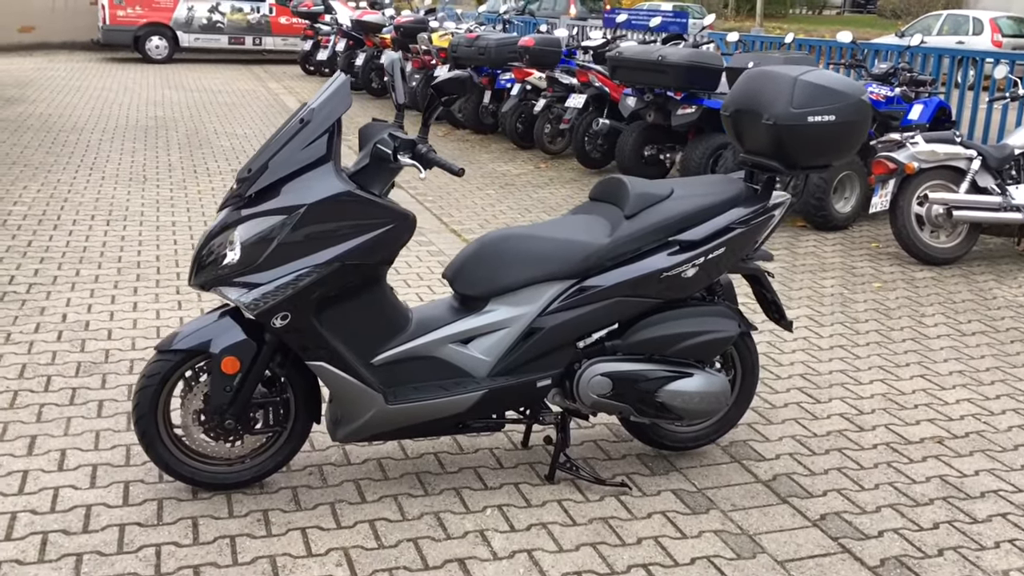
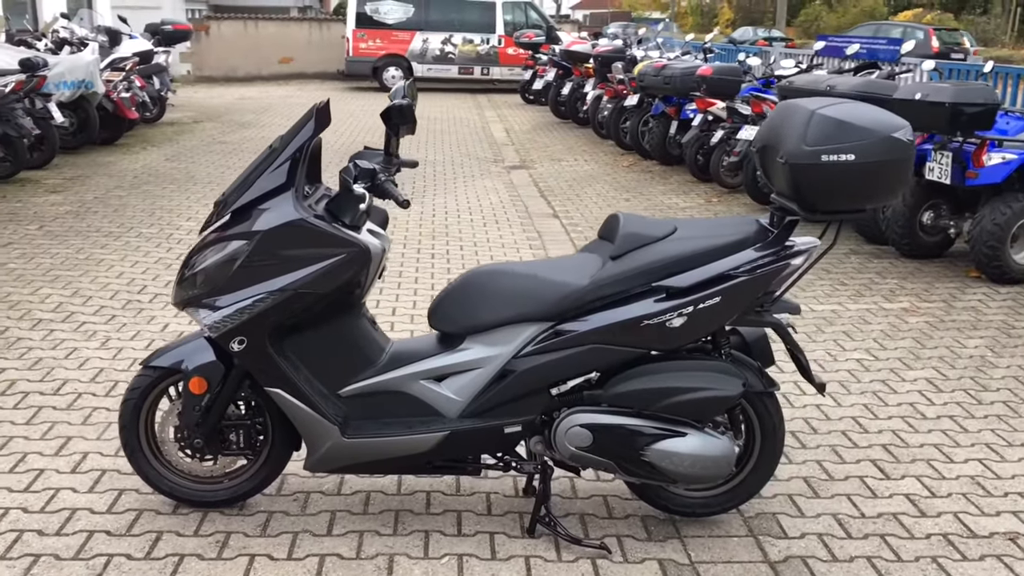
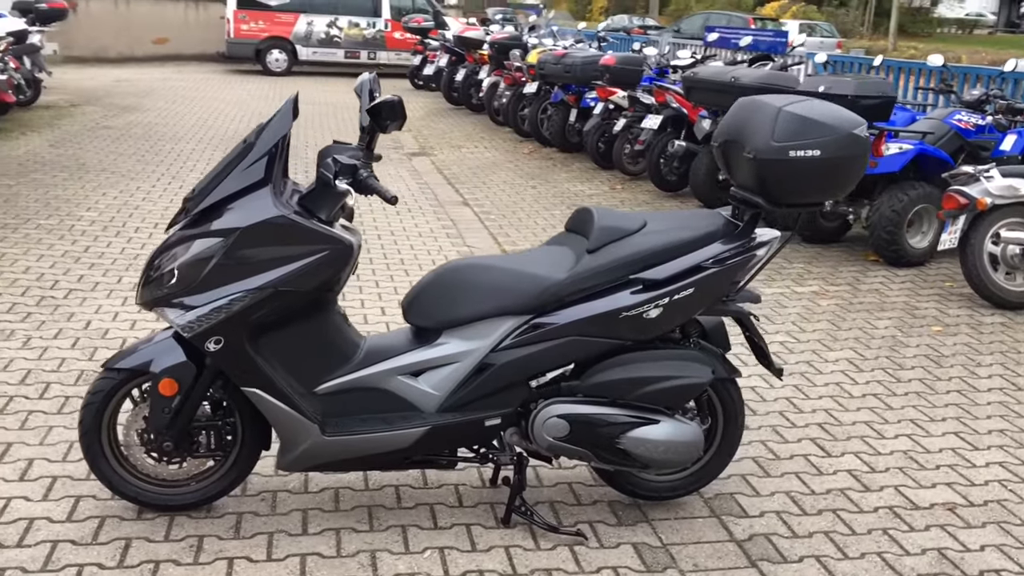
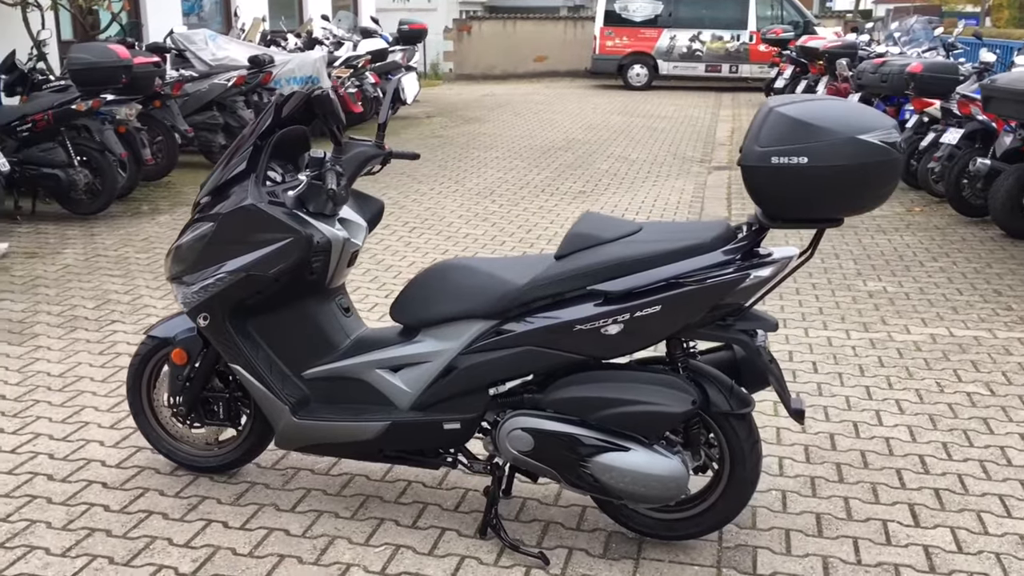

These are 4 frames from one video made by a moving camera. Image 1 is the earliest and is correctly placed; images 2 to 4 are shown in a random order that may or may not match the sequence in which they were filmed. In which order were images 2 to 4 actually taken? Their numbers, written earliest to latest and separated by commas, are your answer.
3, 2, 4
